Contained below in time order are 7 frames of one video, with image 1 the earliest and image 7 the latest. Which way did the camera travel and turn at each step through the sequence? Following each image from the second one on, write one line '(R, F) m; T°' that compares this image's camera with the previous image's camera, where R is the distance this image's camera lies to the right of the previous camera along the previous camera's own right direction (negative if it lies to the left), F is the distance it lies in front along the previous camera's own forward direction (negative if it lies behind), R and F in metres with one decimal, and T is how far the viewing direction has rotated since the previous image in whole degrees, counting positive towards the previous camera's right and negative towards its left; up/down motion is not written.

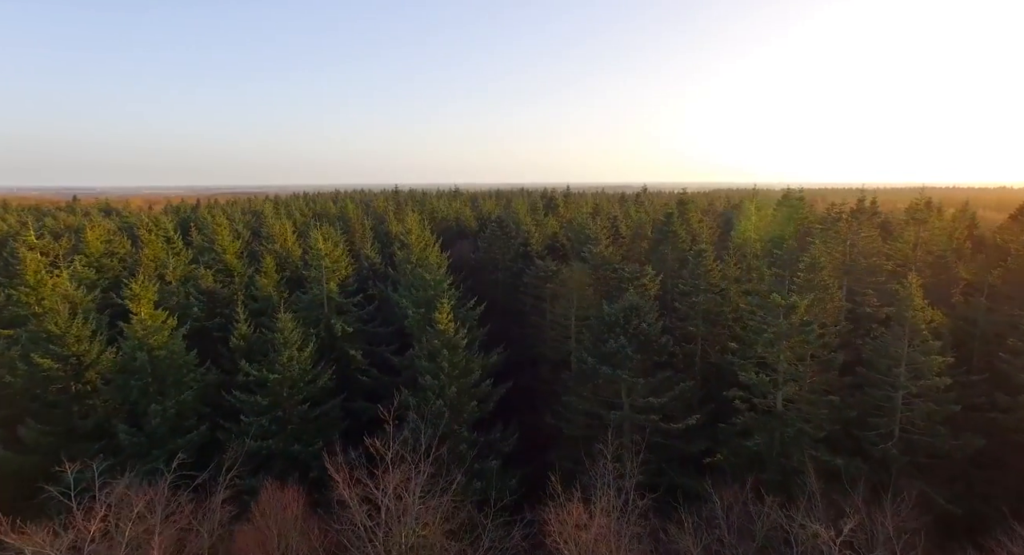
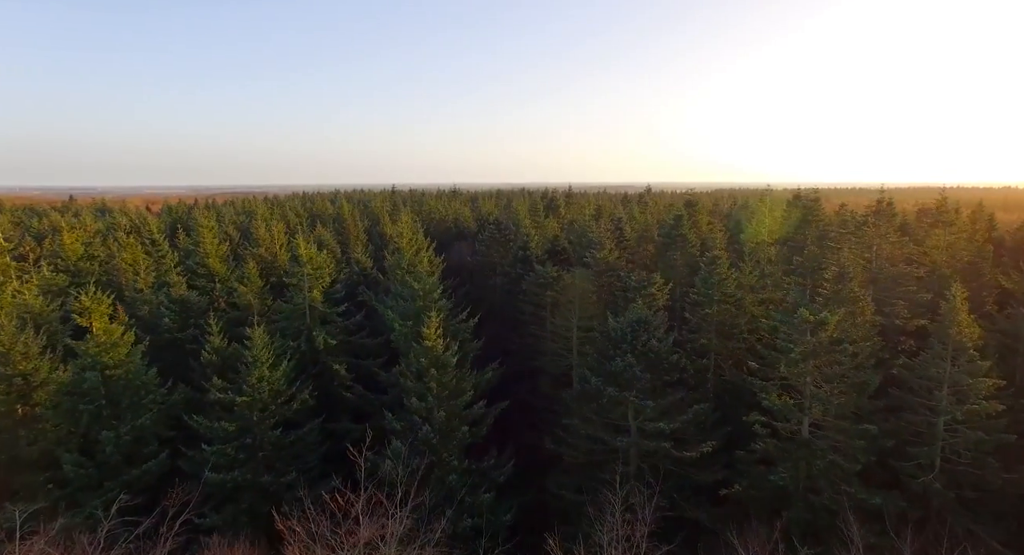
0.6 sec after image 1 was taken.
(+0.3, +2.4) m; 0°
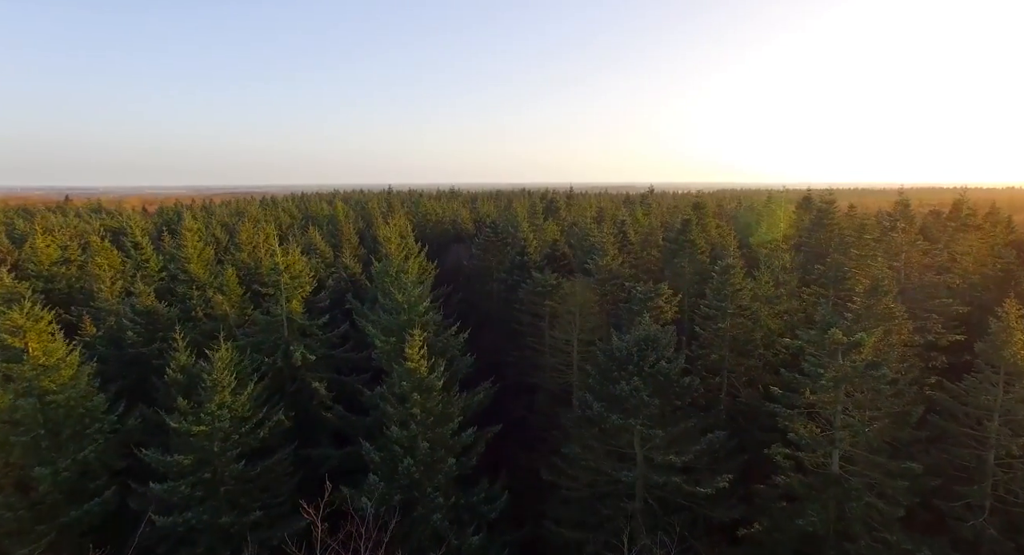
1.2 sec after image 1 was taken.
(+0.3, +2.4) m; 0°
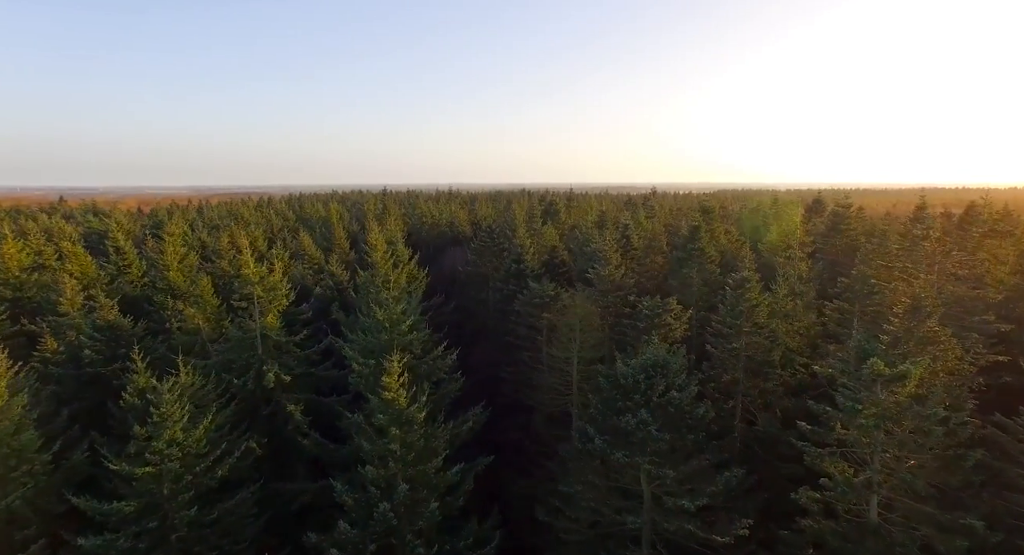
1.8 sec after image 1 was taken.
(+0.3, +2.3) m; 0°
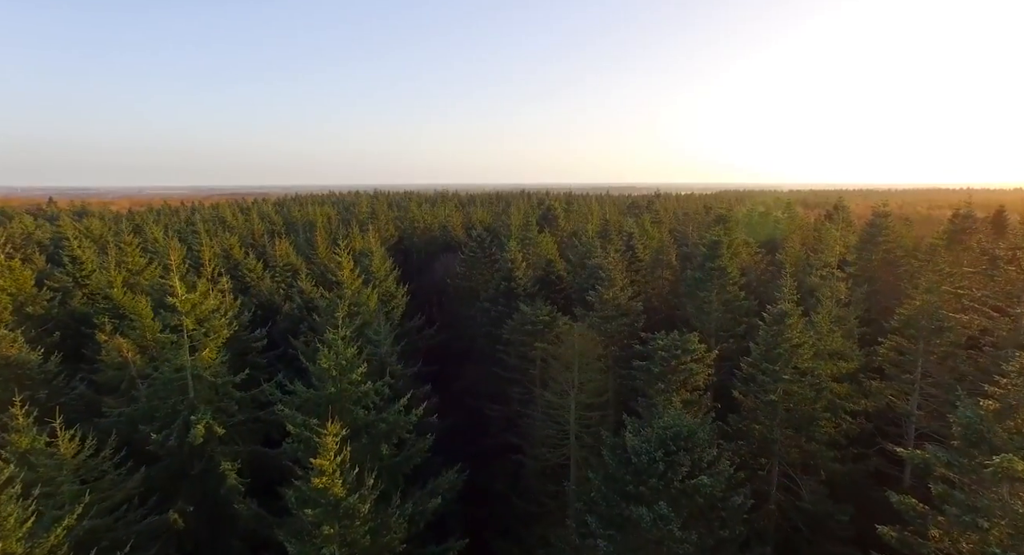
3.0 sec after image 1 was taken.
(+0.7, +4.4) m; 0°
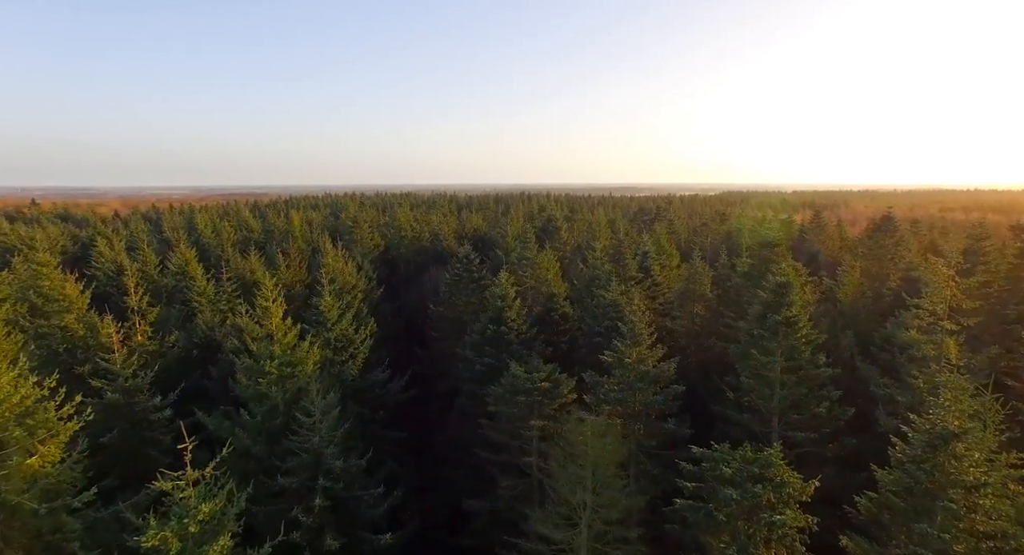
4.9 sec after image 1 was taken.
(+0.5, +7.2) m; 0°
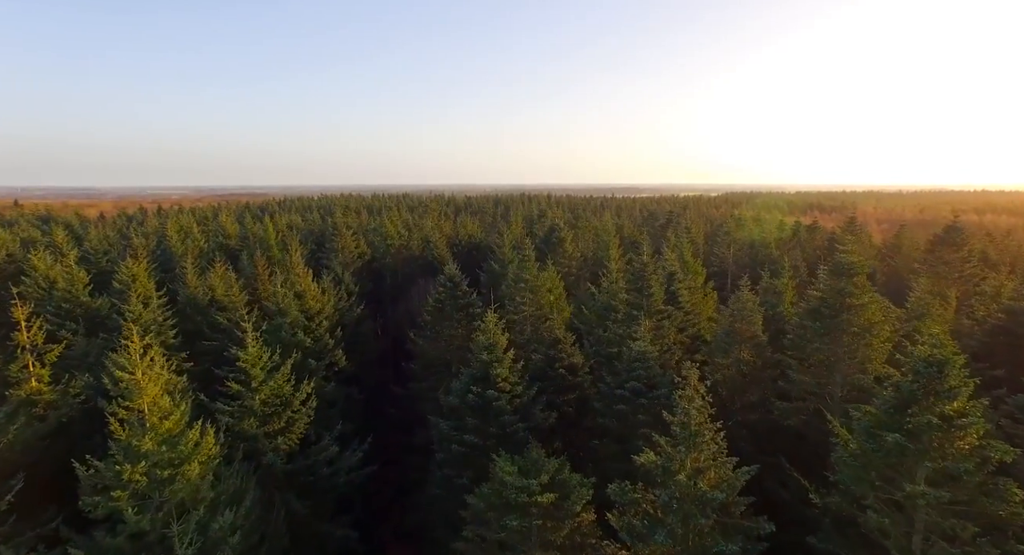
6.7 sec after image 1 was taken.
(+0.3, +6.8) m; 0°
